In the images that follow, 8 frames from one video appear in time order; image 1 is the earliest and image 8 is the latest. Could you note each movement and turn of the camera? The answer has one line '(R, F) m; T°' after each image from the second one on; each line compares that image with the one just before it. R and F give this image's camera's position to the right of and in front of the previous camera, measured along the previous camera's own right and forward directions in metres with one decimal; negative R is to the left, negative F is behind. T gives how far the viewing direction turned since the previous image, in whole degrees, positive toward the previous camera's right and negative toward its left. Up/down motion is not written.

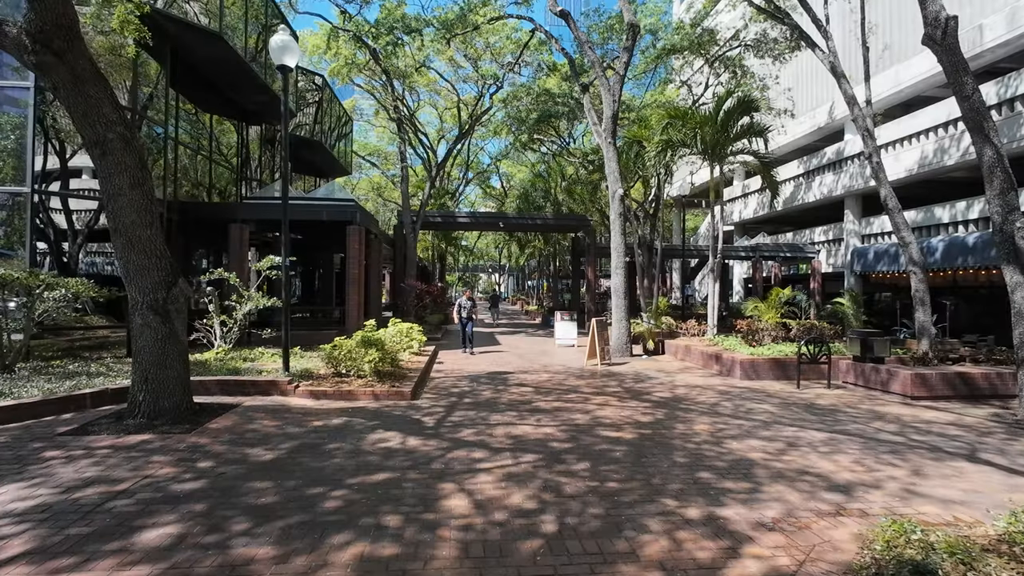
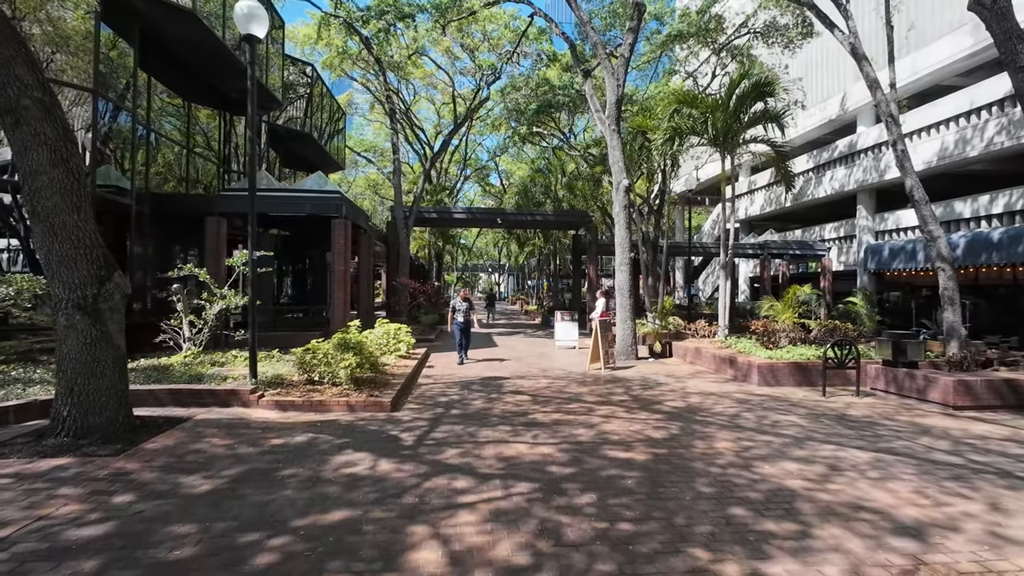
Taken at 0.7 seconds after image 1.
(+0.1, +1.1) m; 0°
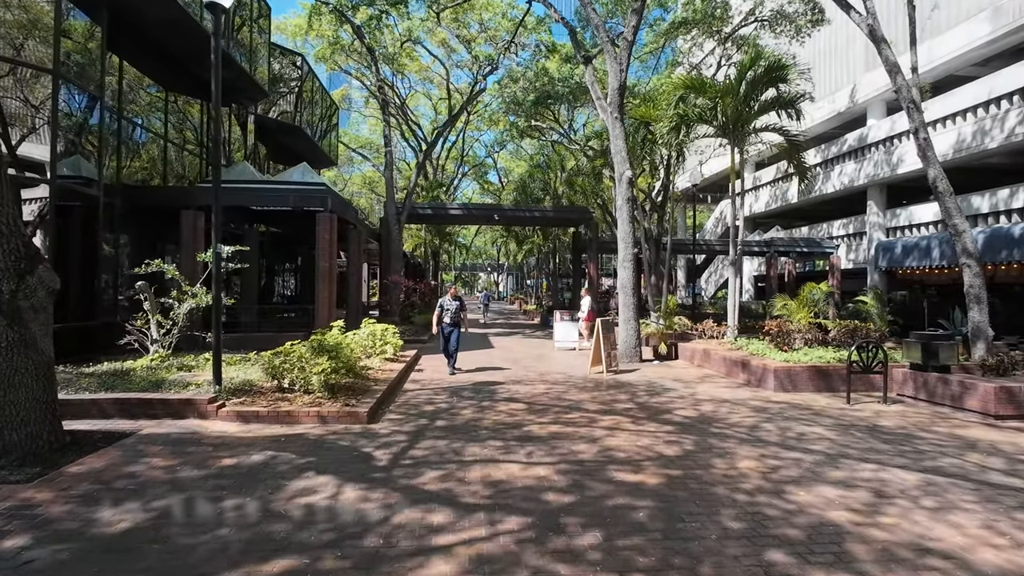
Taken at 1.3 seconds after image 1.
(+0.1, +0.9) m; 0°
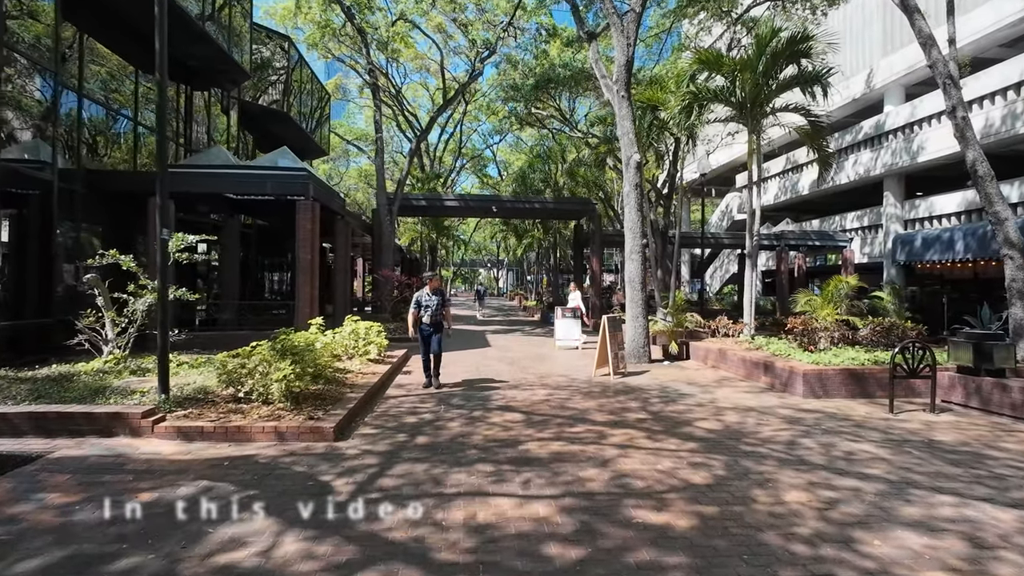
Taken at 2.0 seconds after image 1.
(+0.1, +1.1) m; 0°
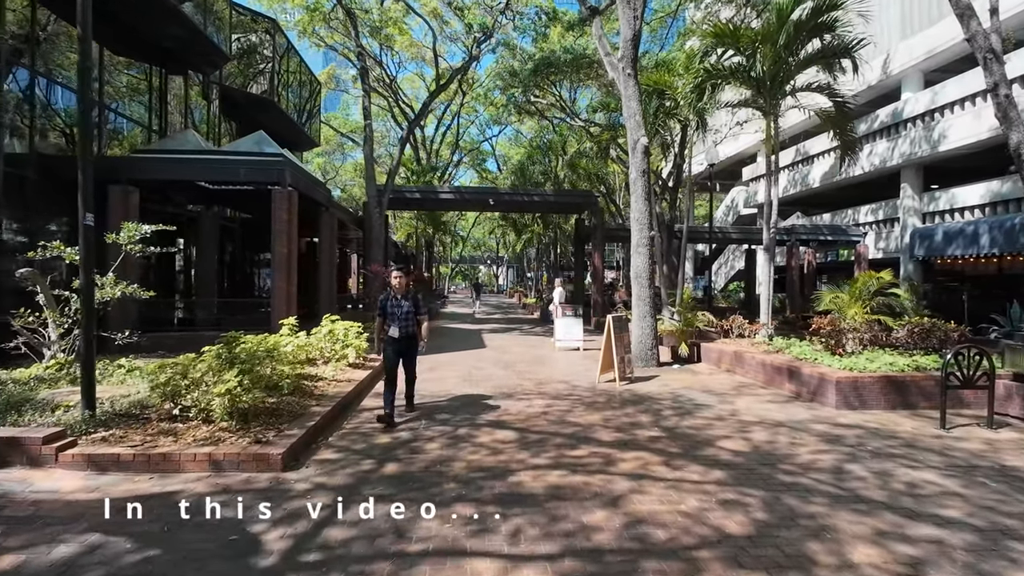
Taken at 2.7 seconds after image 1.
(+0.1, +1.1) m; 0°
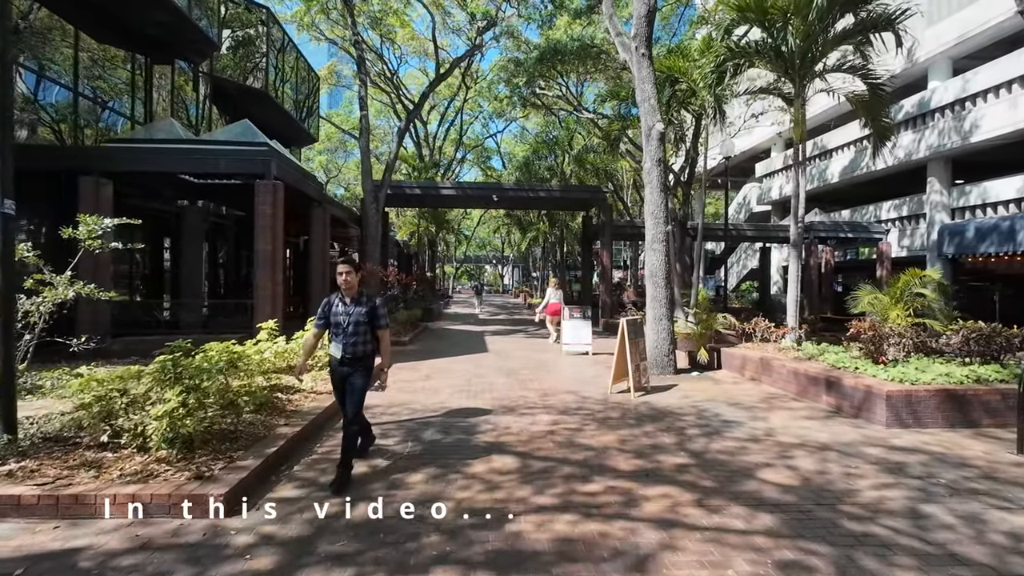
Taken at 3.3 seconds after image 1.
(+0.1, +1.0) m; -1°
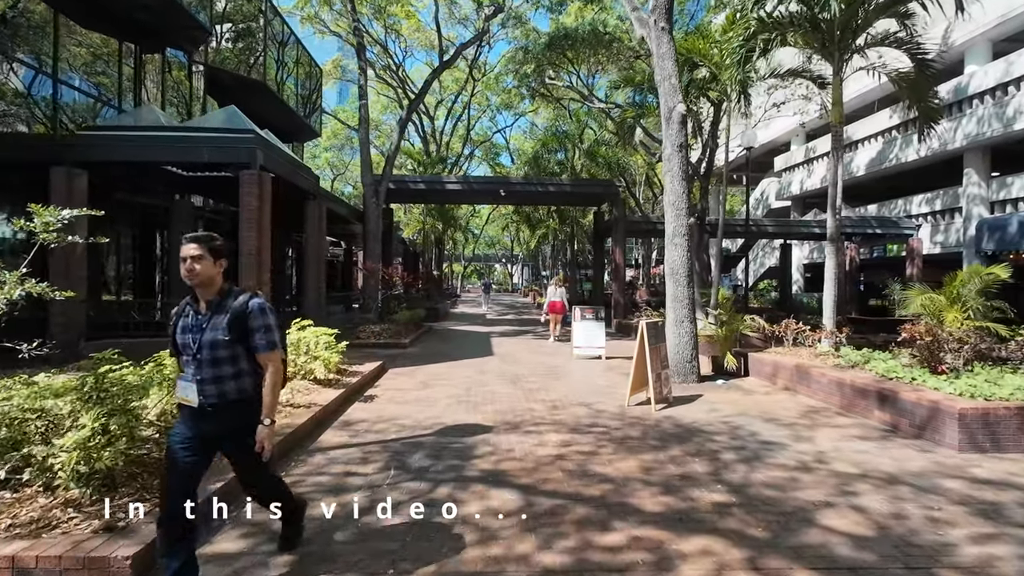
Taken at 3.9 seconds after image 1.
(+0.1, +1.0) m; -1°
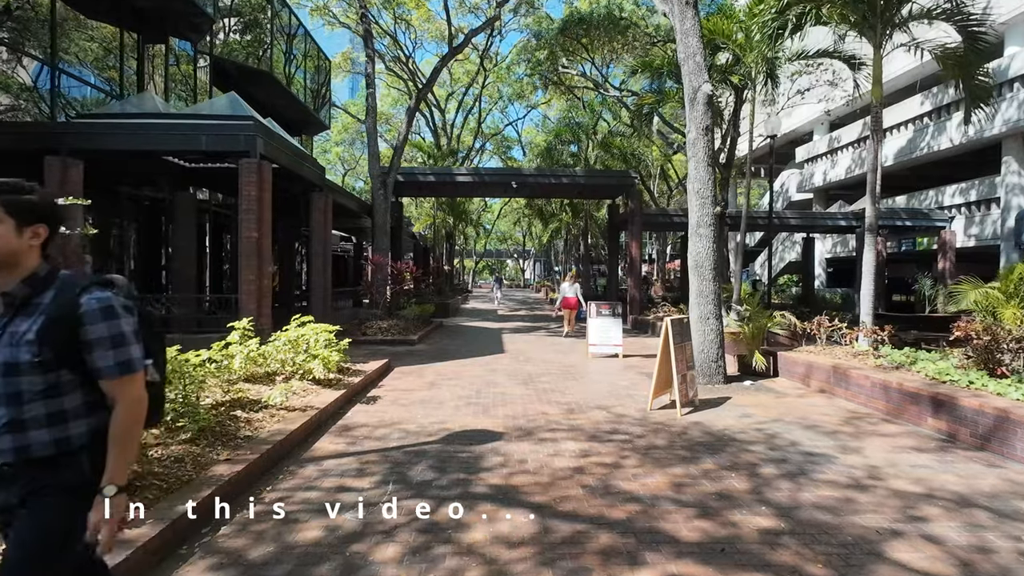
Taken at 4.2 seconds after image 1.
(0.0, +0.6) m; -1°
